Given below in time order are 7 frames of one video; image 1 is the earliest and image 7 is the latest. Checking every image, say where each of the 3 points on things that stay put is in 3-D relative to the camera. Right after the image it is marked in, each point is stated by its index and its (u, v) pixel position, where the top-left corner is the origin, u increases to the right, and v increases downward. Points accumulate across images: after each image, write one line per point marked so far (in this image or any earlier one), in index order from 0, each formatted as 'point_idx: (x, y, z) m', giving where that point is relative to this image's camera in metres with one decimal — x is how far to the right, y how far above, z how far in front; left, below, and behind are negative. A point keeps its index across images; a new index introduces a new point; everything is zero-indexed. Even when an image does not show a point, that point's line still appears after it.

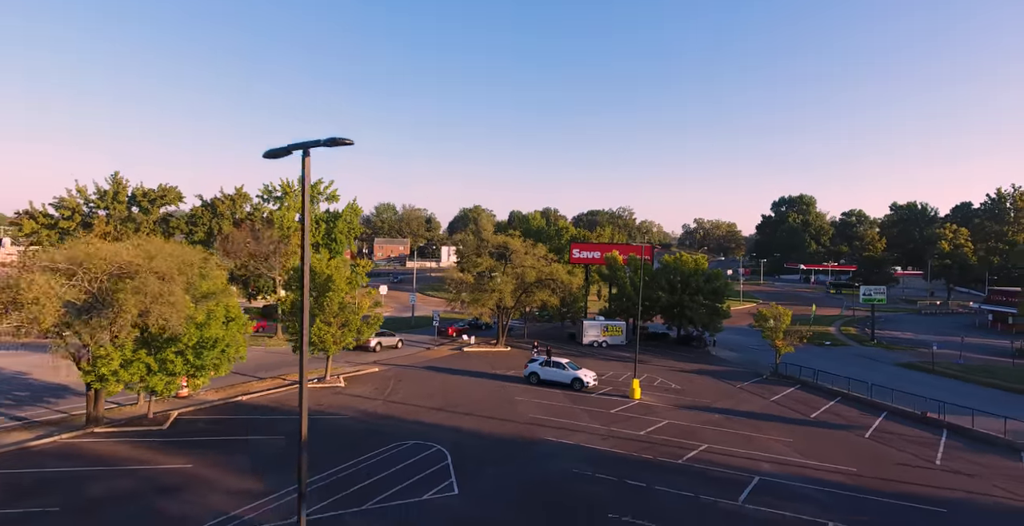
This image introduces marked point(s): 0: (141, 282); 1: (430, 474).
0: (-9.1, -0.5, +15.5) m
1: (-1.8, -4.9, +14.5) m
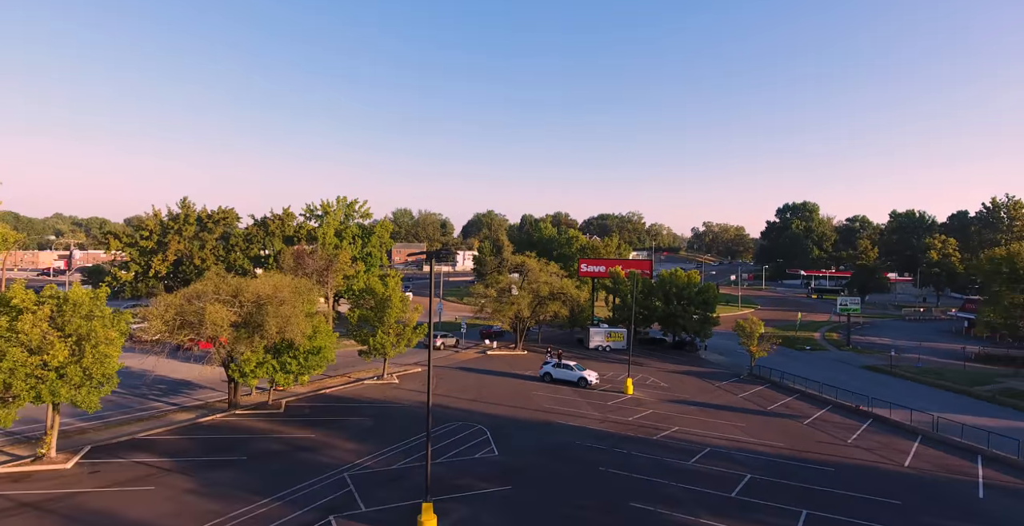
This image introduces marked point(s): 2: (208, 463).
0: (-8.3, -1.6, +21.9) m
1: (-1.1, -6.0, +20.8) m
2: (-8.4, -5.6, +17.3) m
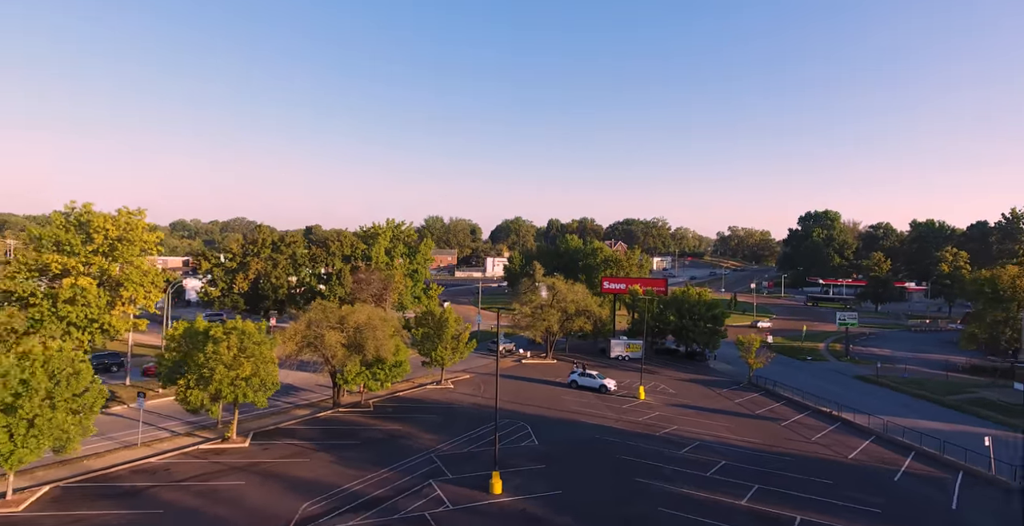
0: (-6.7, -3.2, +29.2) m
1: (+0.5, -7.7, +27.8) m
2: (-6.9, -7.2, +24.5) m
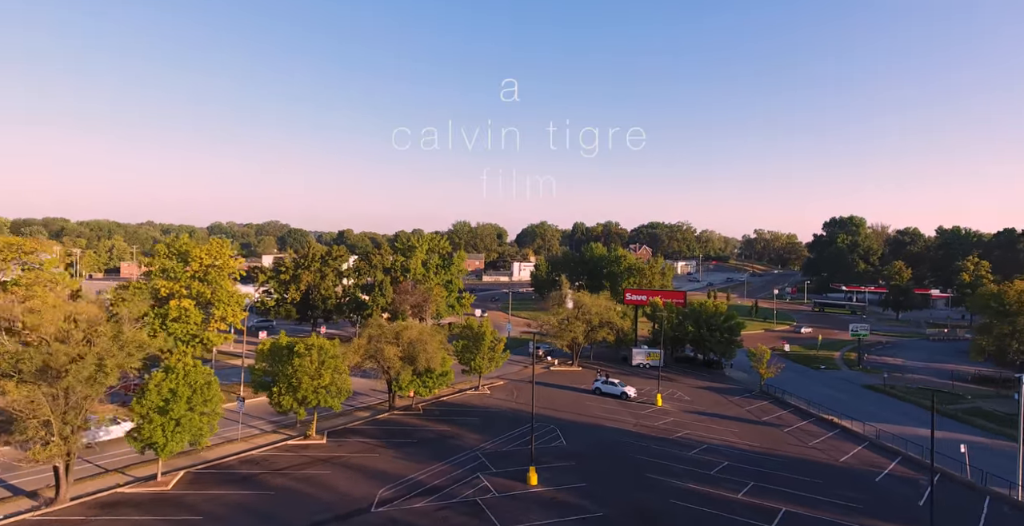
0: (-4.9, -4.5, +33.8) m
1: (+2.1, -9.0, +32.2) m
2: (-5.4, -8.5, +29.2) m
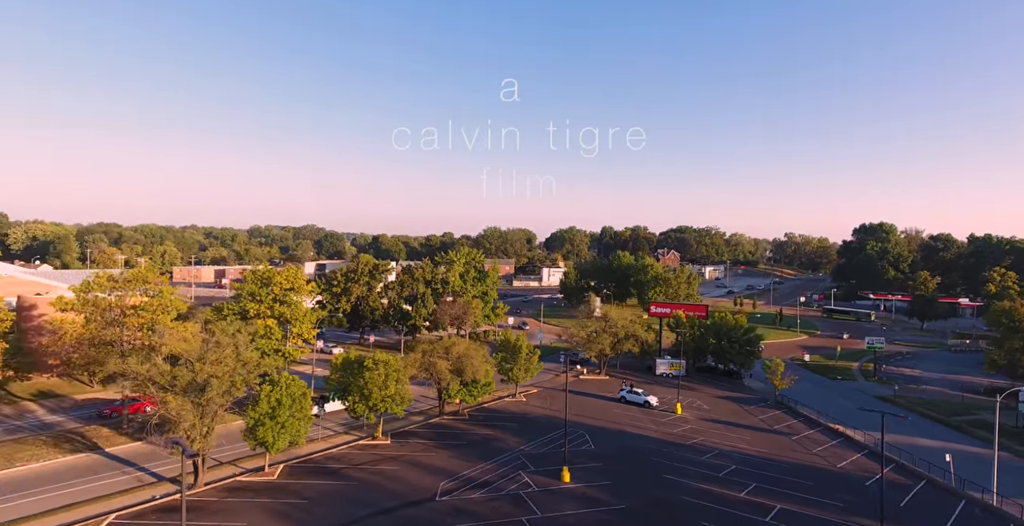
0: (-2.7, -6.1, +38.9) m
1: (+4.2, -10.6, +36.9) m
2: (-3.4, -10.1, +34.3) m
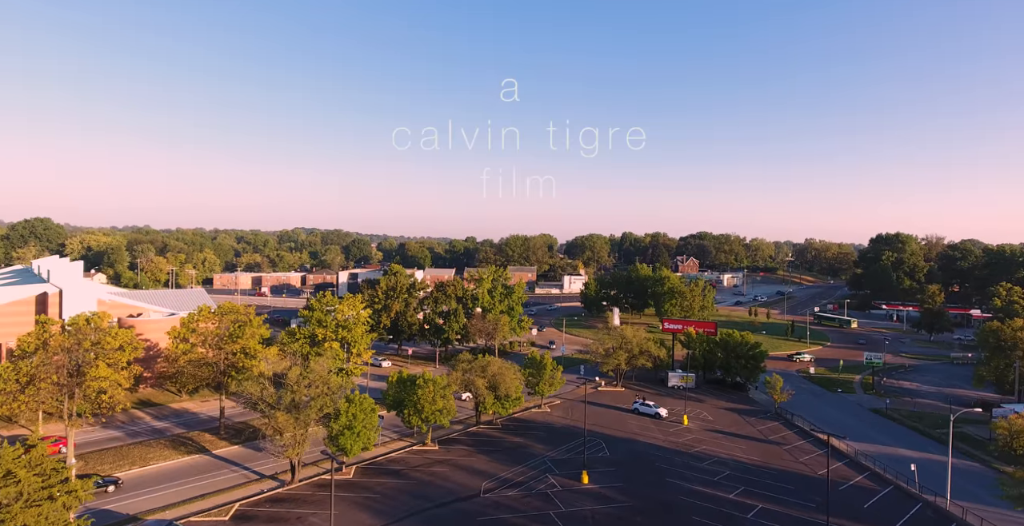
0: (-0.8, -8.4, +45.4) m
1: (+6.1, -13.0, +43.2) m
2: (-1.6, -12.4, +40.9) m
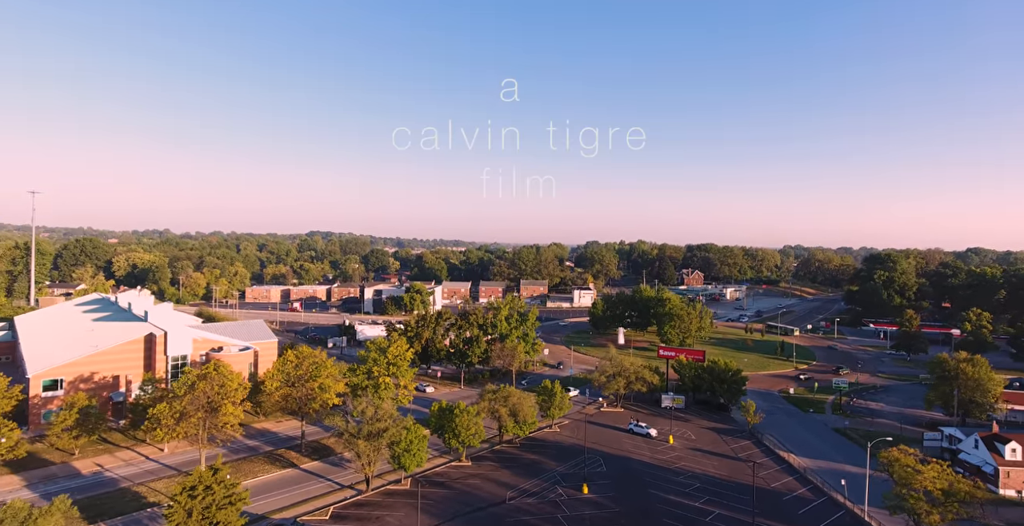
0: (+0.7, -13.1, +56.6) m
1: (+7.6, -17.7, +54.2) m
2: (-0.2, -17.1, +52.0) m
